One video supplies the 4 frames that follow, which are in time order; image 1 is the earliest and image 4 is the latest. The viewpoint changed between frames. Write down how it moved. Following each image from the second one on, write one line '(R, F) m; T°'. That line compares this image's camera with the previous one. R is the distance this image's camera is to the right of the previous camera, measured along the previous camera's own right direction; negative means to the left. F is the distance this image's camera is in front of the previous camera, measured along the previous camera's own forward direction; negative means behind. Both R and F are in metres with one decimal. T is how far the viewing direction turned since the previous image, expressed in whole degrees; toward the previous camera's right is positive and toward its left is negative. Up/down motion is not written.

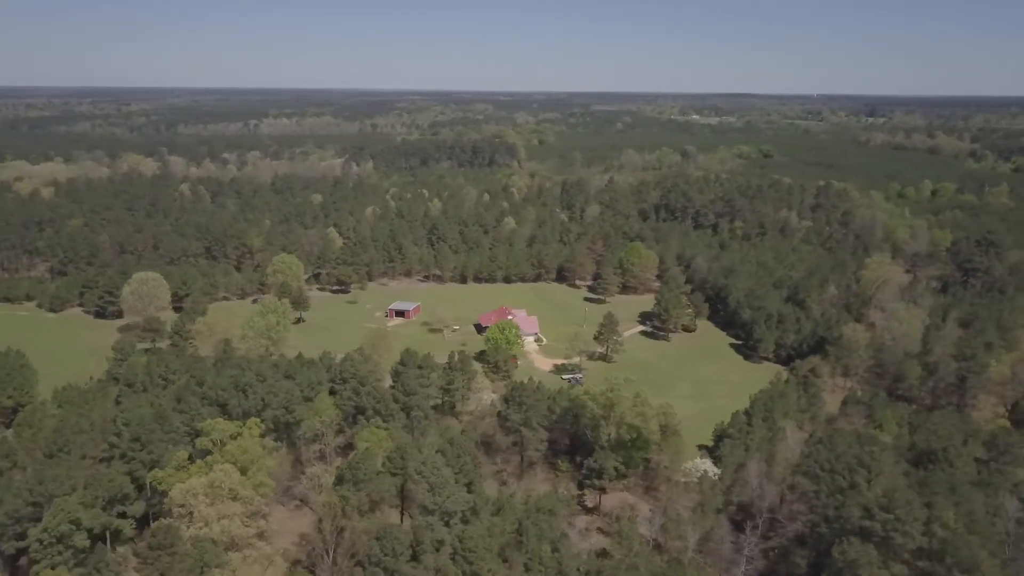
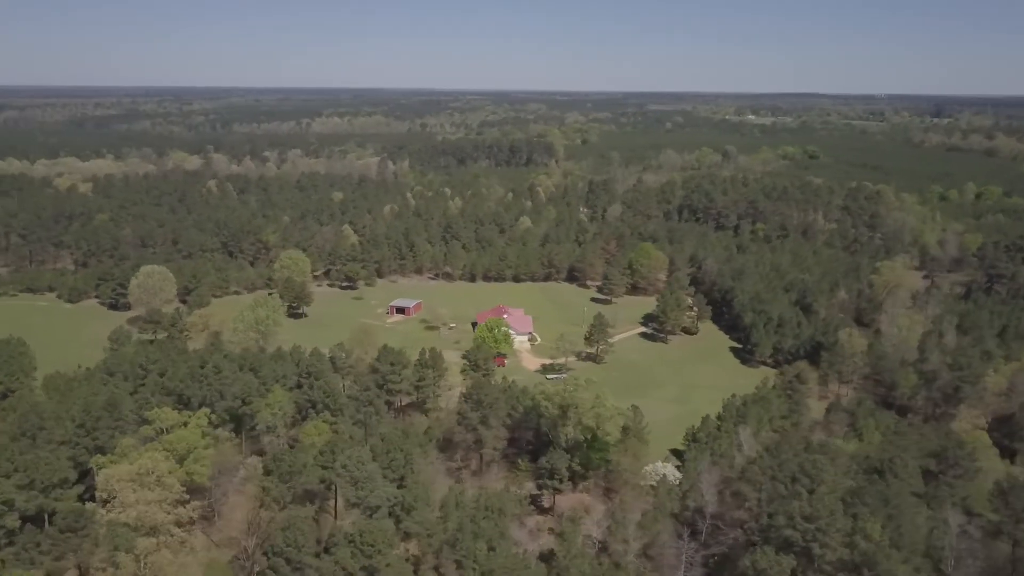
(+4.4, +0.1) m; -4°
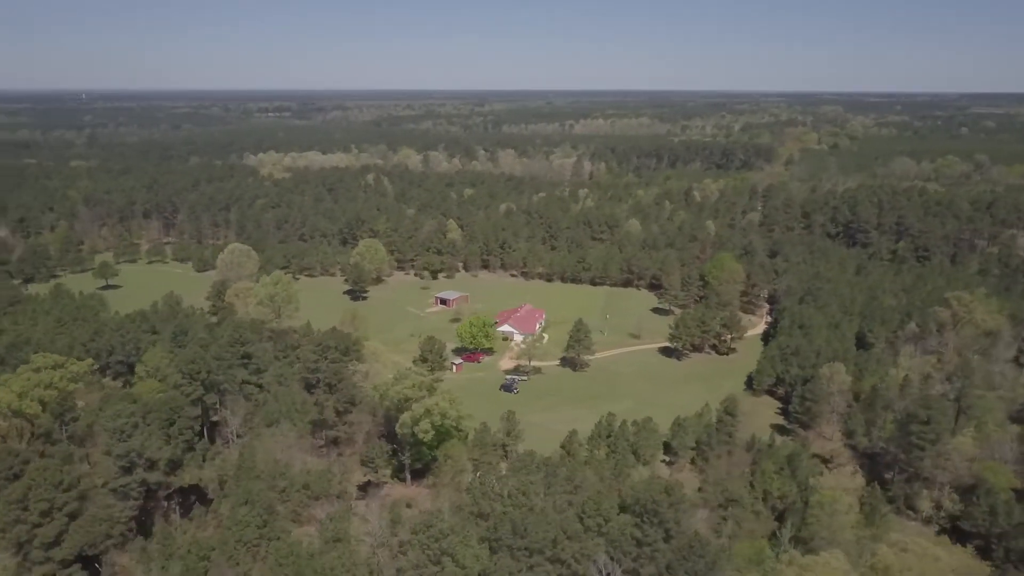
(+20.0, +3.3) m; -20°
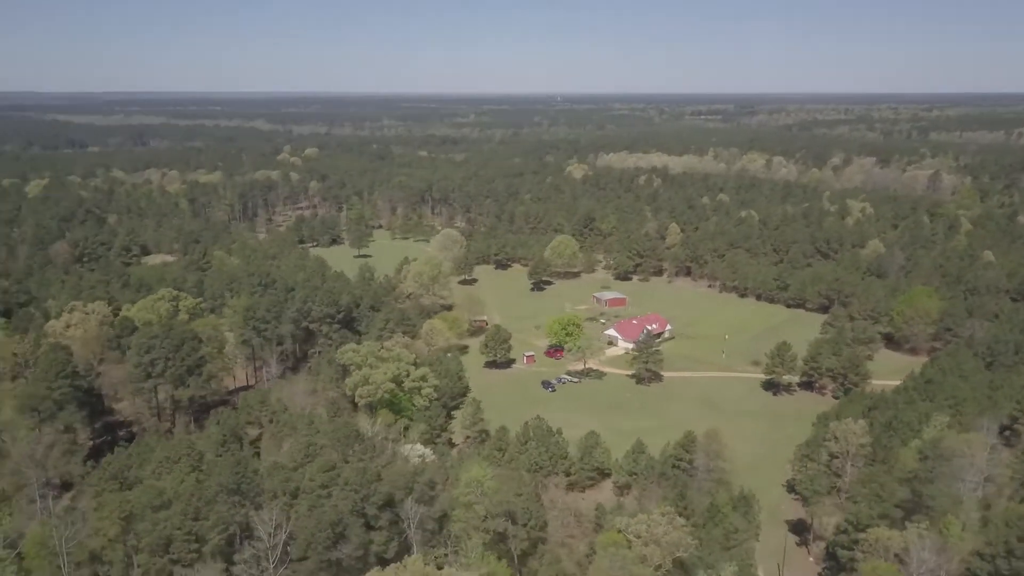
(+22.1, +4.7) m; -30°
